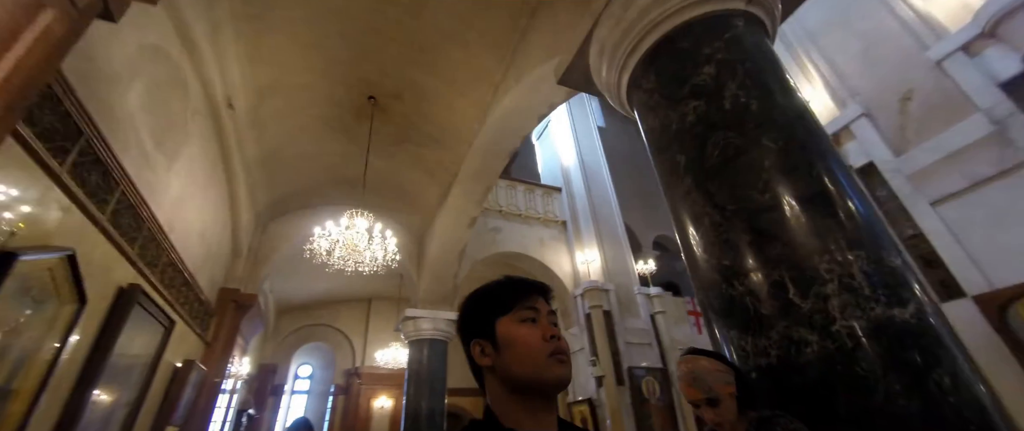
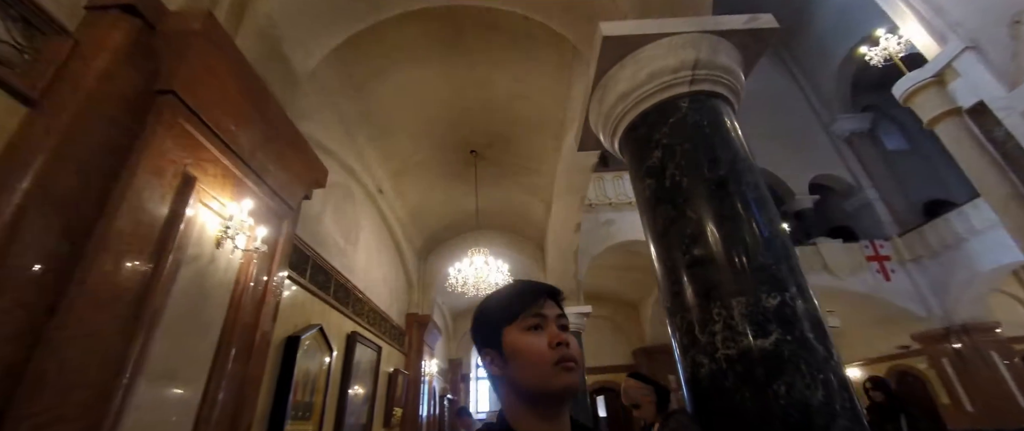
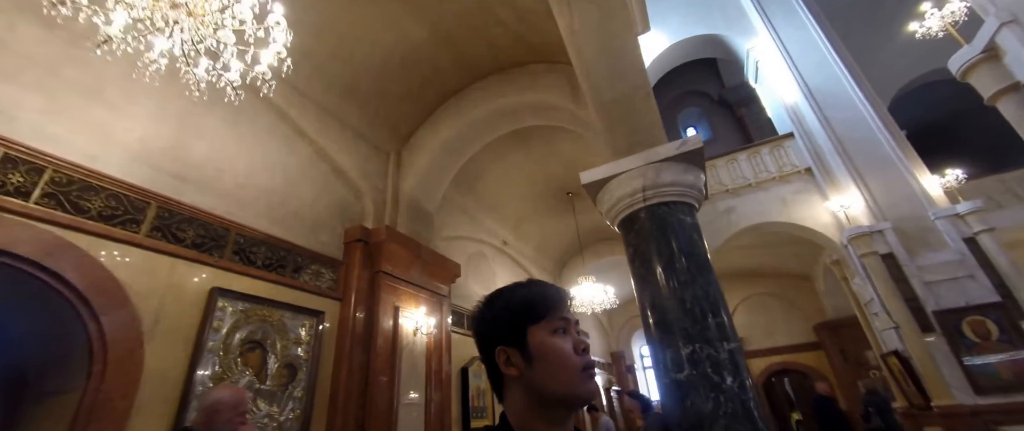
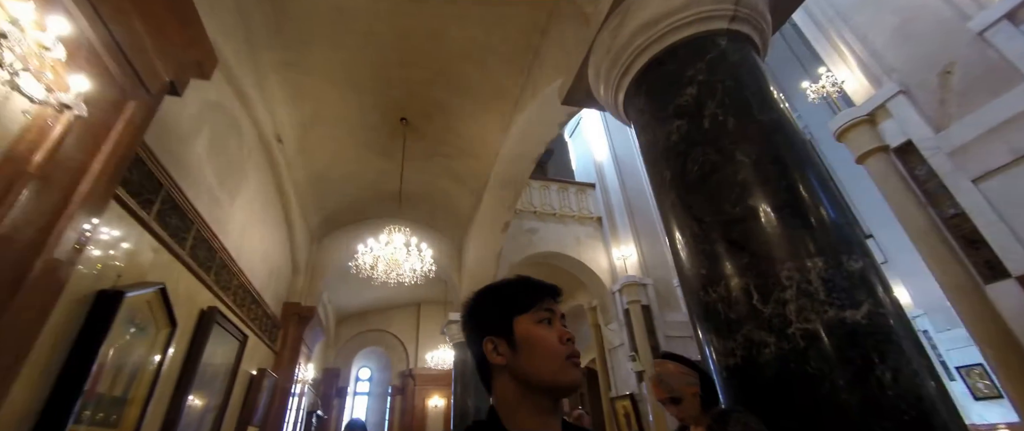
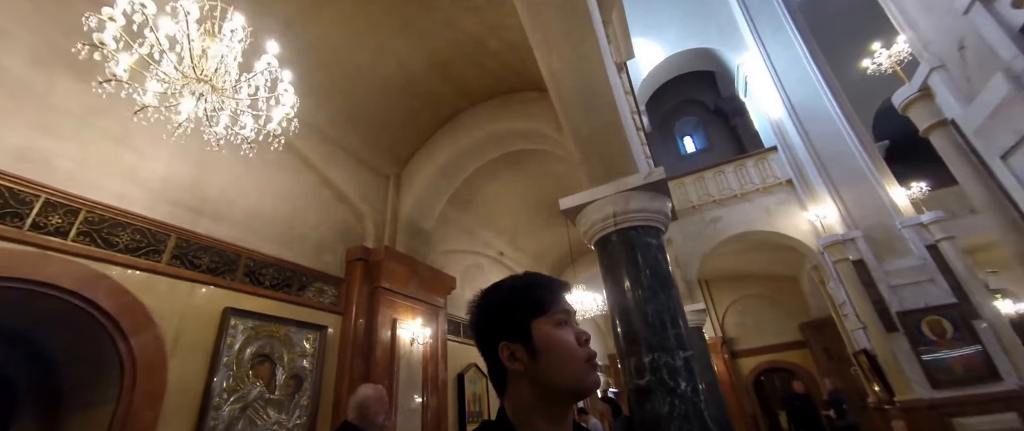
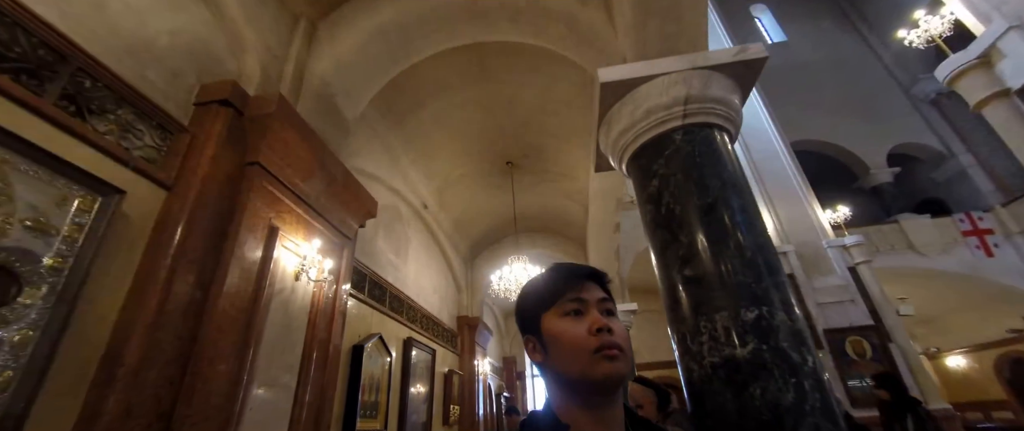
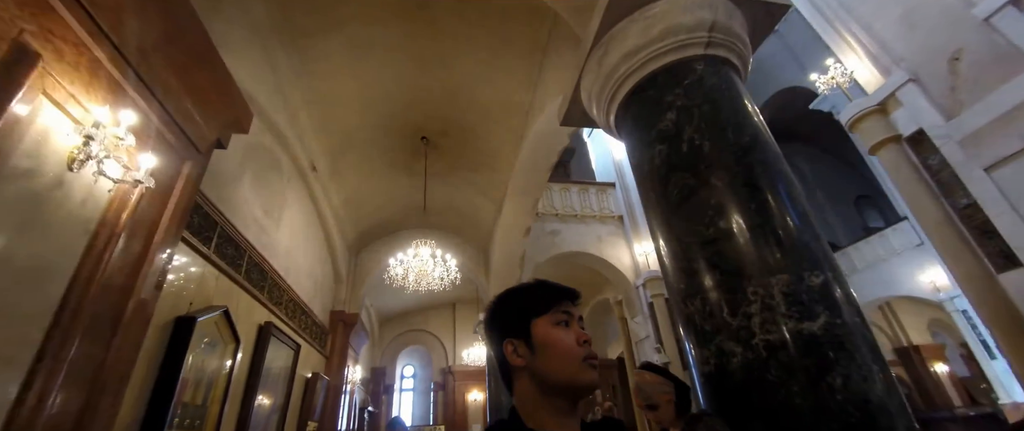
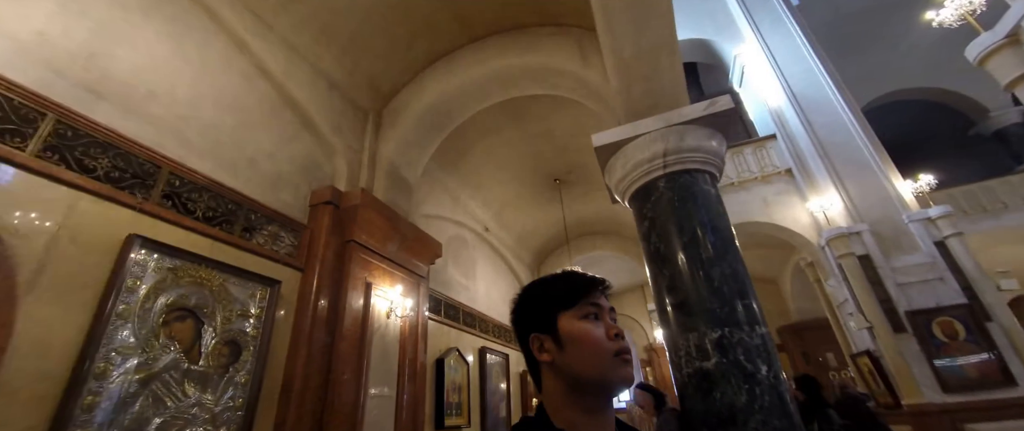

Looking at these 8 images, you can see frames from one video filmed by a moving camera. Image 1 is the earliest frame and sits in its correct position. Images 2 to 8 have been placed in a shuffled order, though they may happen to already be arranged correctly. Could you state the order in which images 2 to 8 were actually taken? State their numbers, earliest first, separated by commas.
4, 7, 2, 6, 8, 3, 5
